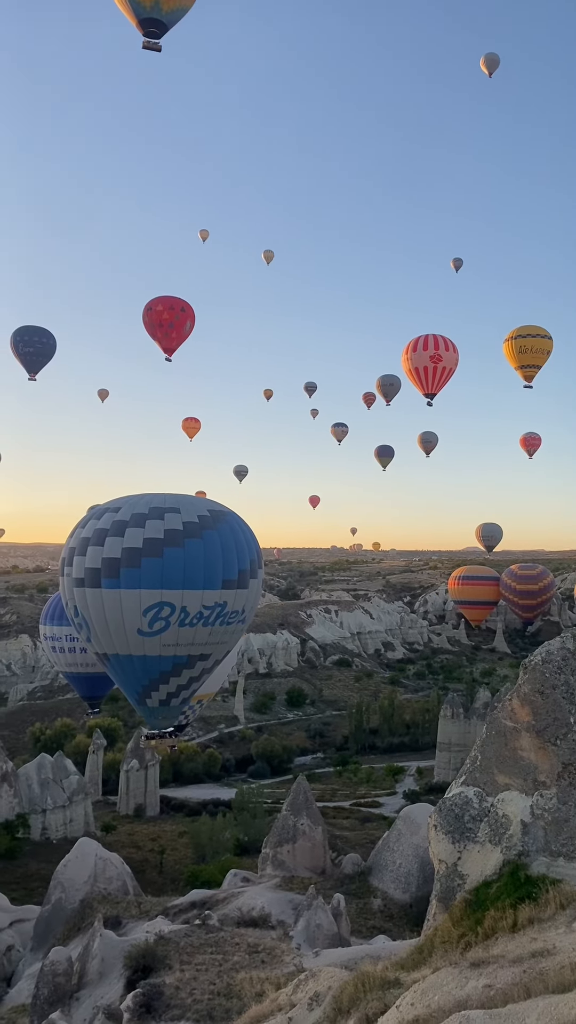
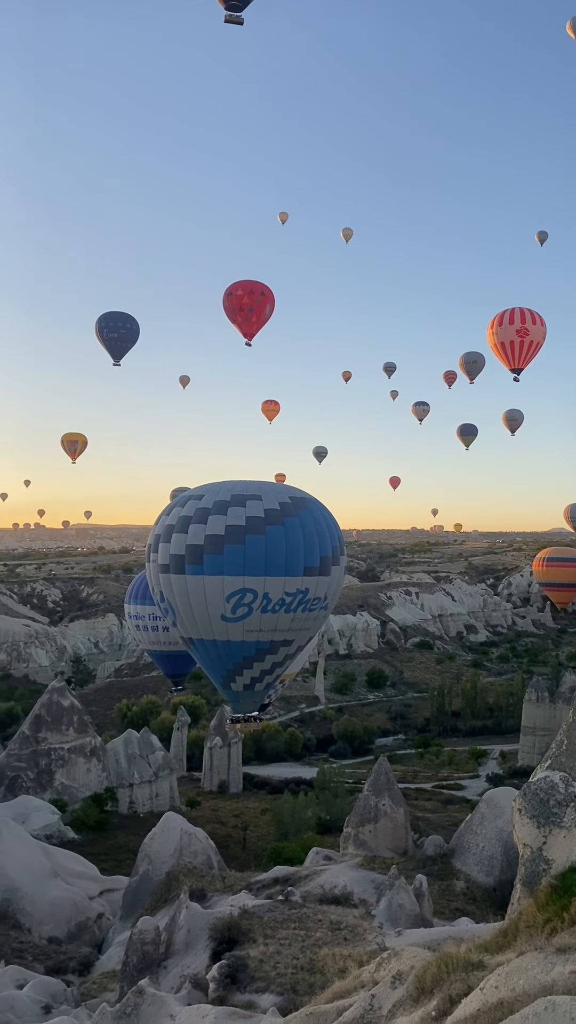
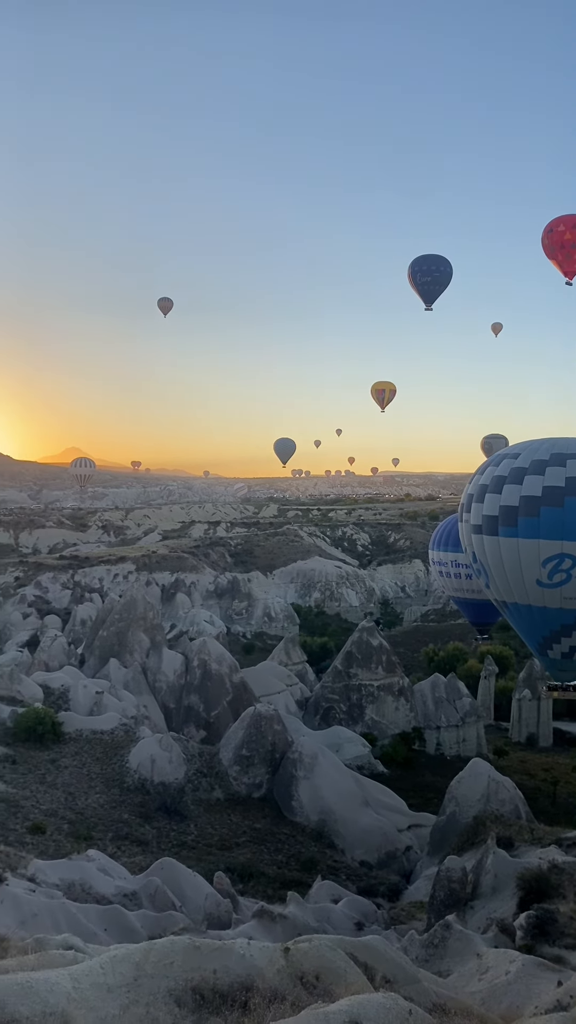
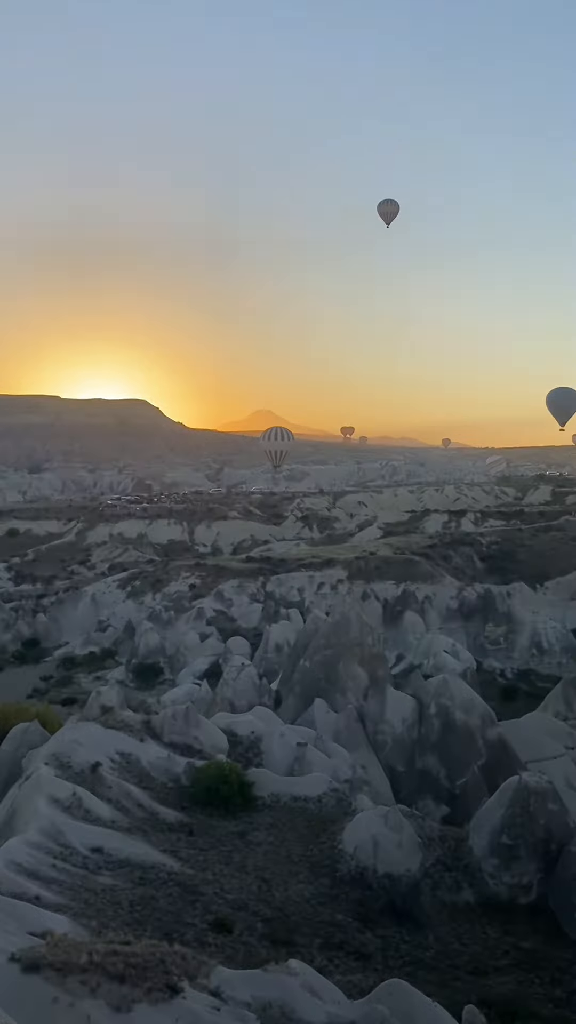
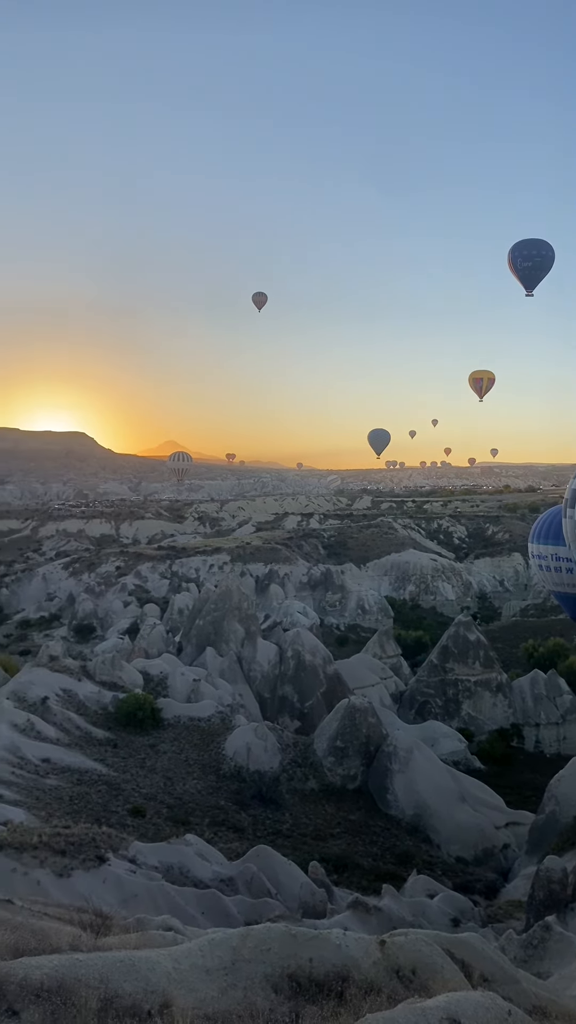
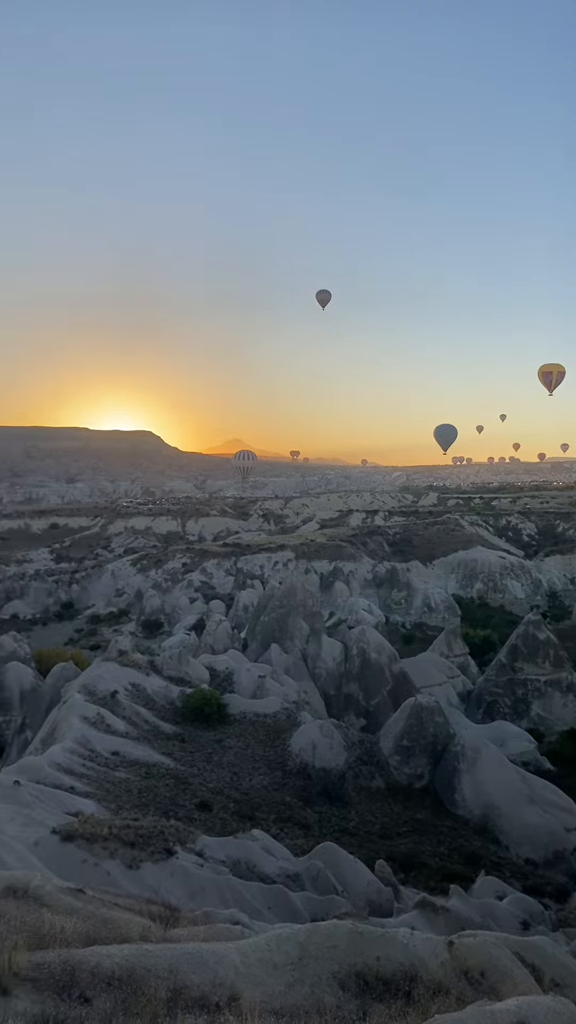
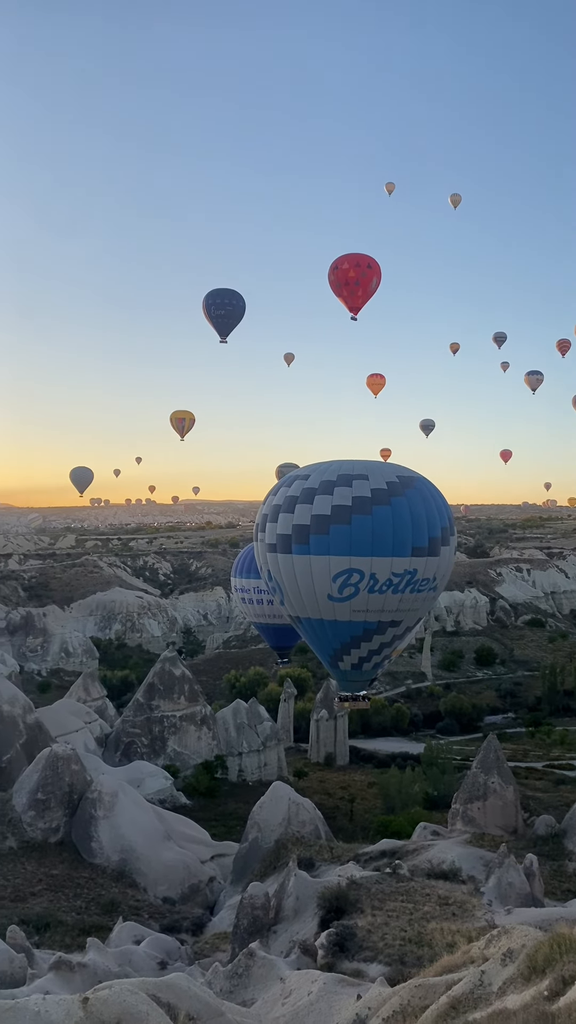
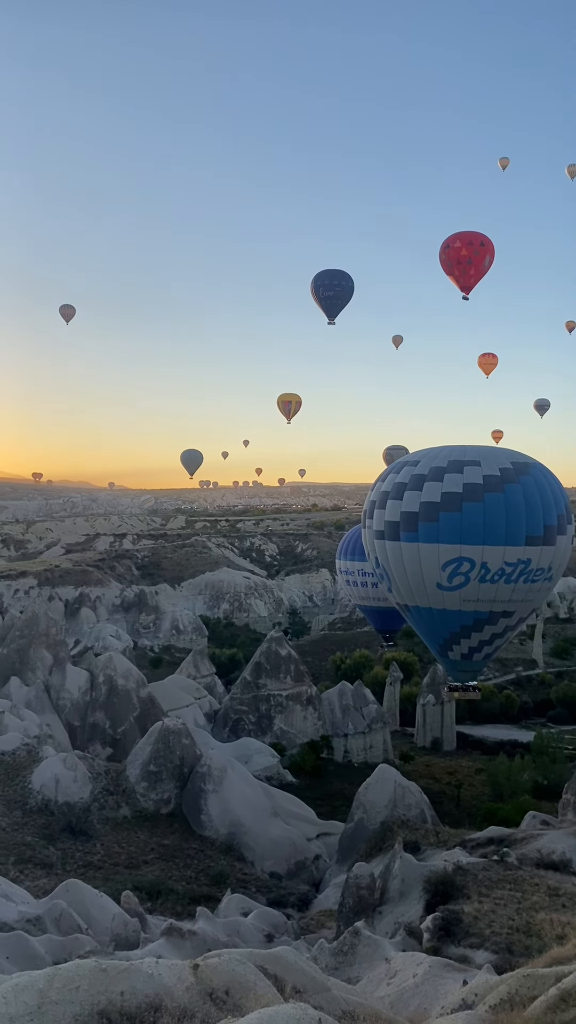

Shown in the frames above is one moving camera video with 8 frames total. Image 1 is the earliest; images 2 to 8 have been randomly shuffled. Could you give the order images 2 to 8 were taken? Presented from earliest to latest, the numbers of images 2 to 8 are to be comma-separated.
2, 7, 8, 3, 5, 6, 4
